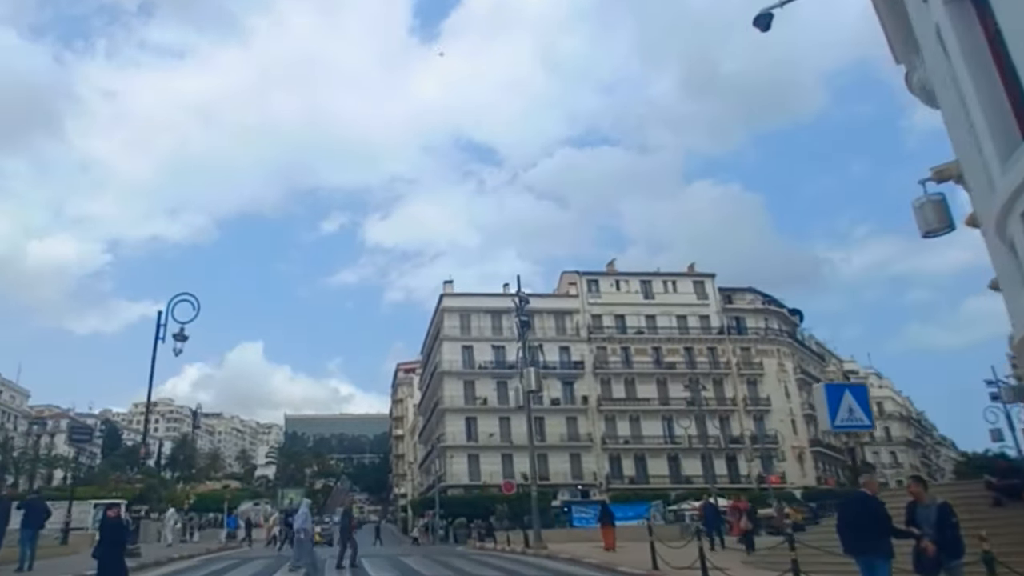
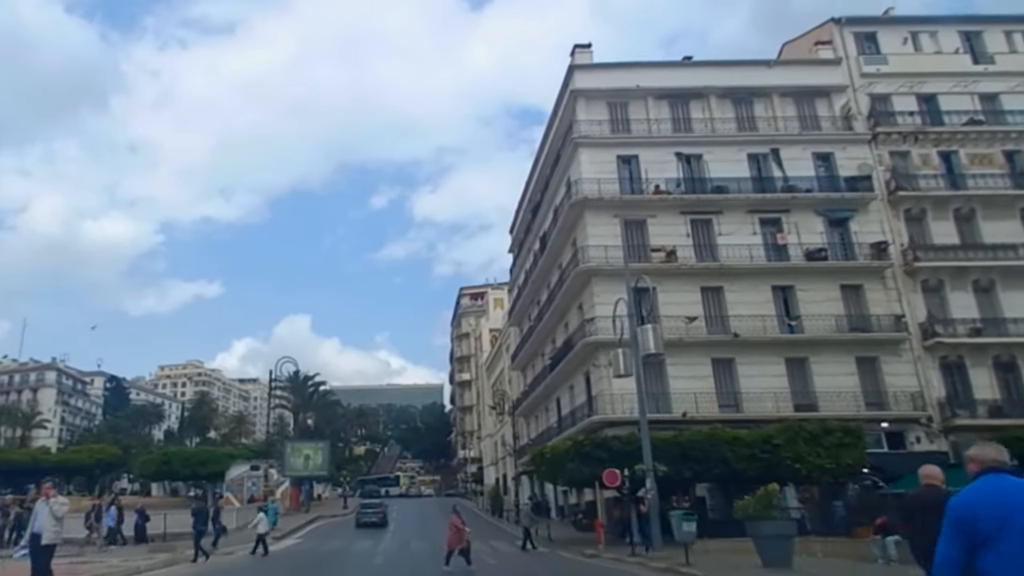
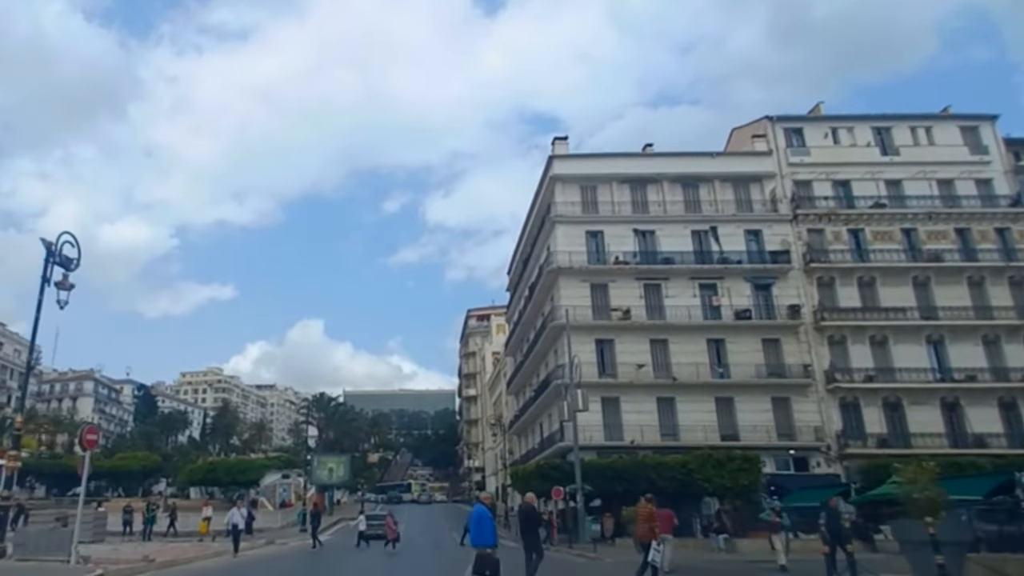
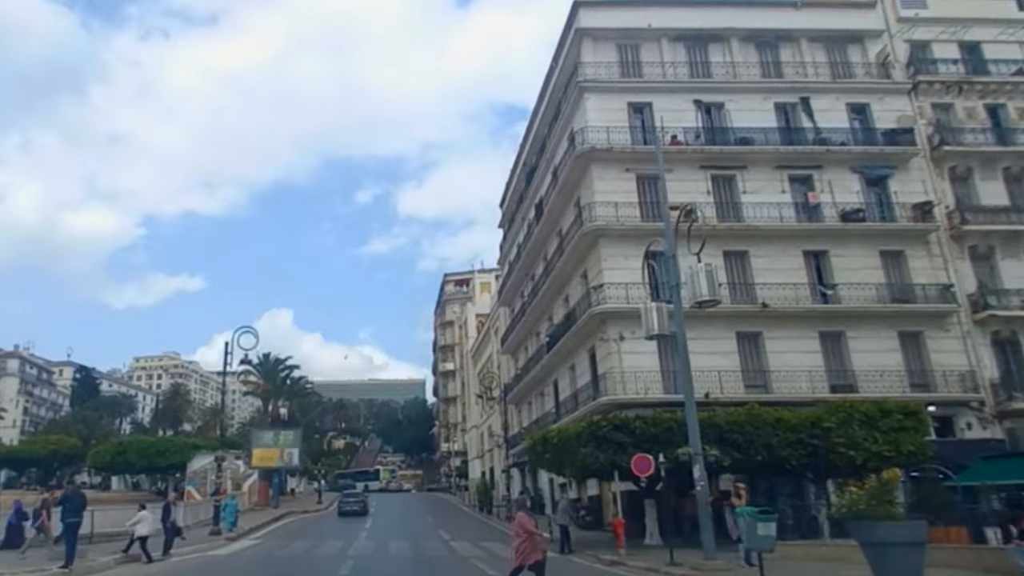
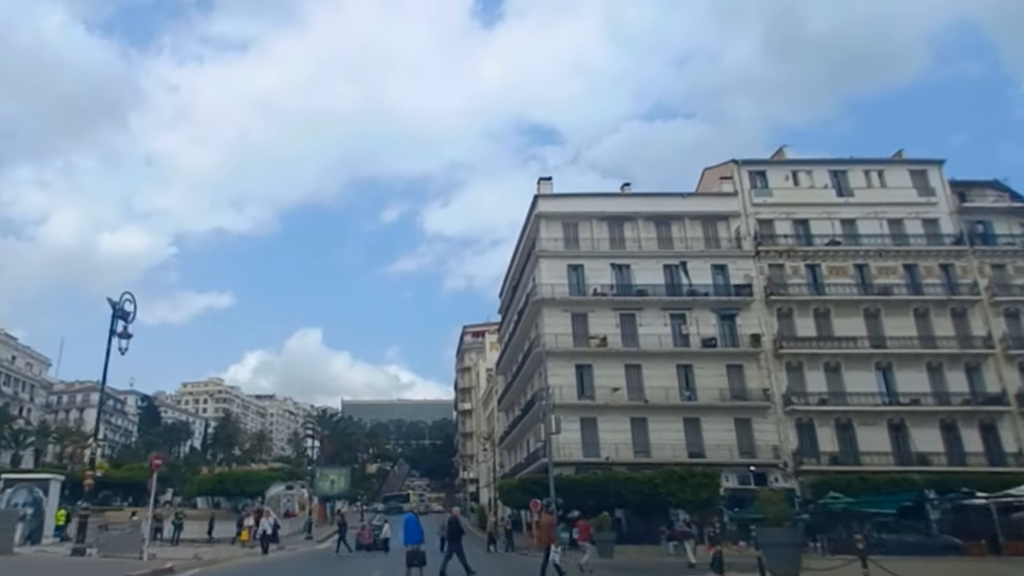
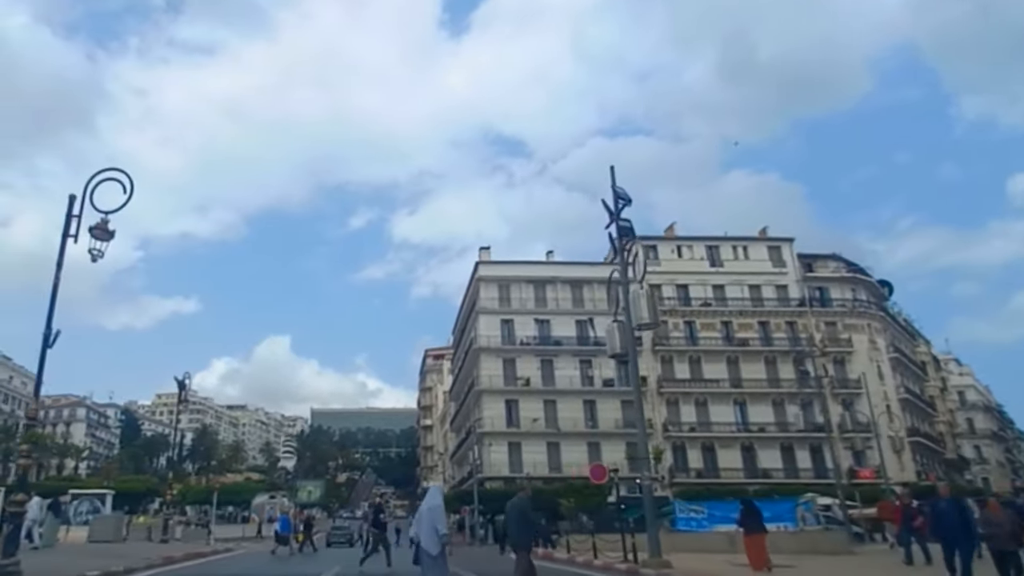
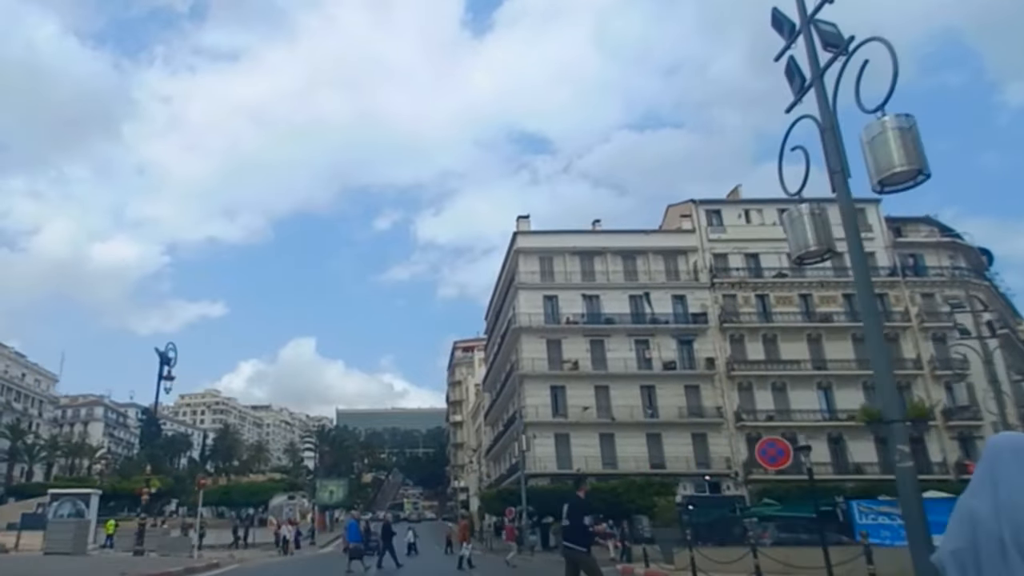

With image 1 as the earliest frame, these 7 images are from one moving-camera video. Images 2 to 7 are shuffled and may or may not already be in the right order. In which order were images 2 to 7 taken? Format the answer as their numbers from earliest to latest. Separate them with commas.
6, 7, 5, 3, 2, 4
